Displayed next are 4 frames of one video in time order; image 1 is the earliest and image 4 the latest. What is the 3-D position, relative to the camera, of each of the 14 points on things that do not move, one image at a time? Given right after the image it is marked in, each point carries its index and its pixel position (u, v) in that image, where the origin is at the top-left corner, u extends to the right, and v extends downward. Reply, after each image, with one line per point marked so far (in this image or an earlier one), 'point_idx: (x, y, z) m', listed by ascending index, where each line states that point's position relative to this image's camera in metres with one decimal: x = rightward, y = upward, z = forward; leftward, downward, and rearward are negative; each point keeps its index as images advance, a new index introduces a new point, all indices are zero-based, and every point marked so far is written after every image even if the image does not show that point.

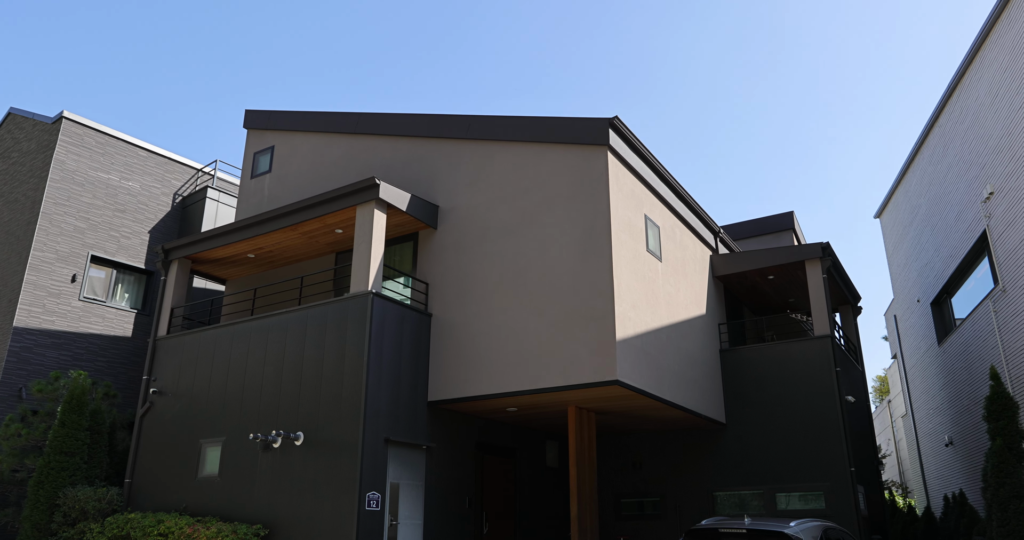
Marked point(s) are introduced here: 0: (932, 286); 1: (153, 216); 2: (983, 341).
0: (+10.8, -0.4, +17.4) m
1: (-9.3, +1.4, +17.2) m
2: (+9.4, -1.4, +13.4) m
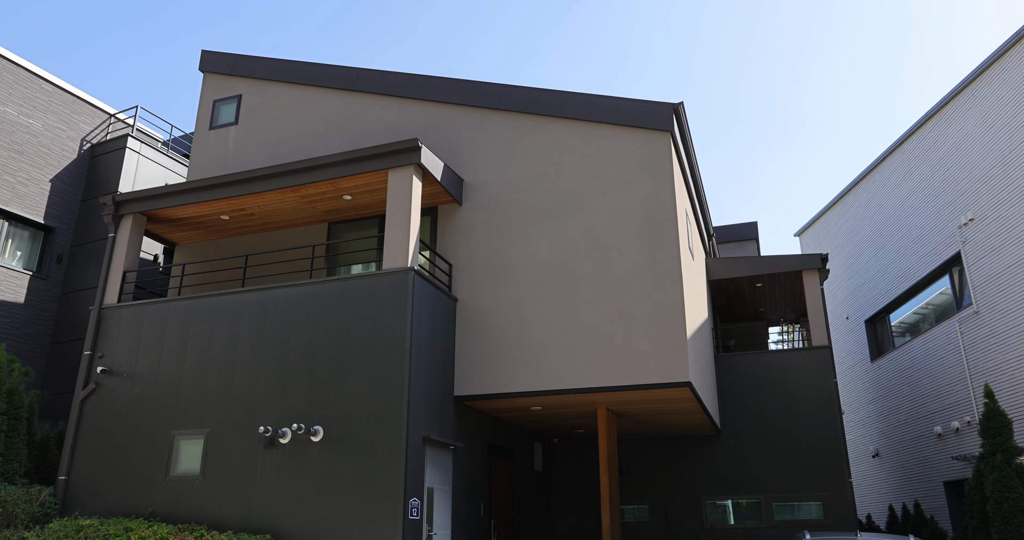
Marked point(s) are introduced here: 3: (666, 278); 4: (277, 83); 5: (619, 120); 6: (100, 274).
0: (+9.7, -1.0, +18.4) m
1: (-9.8, +2.3, +14.5) m
2: (+9.1, -1.9, +14.3) m
3: (+2.0, -0.1, +8.6) m
4: (-4.1, +3.3, +11.8) m
5: (+1.5, +2.1, +9.3) m
6: (-8.4, -0.1, +13.7) m
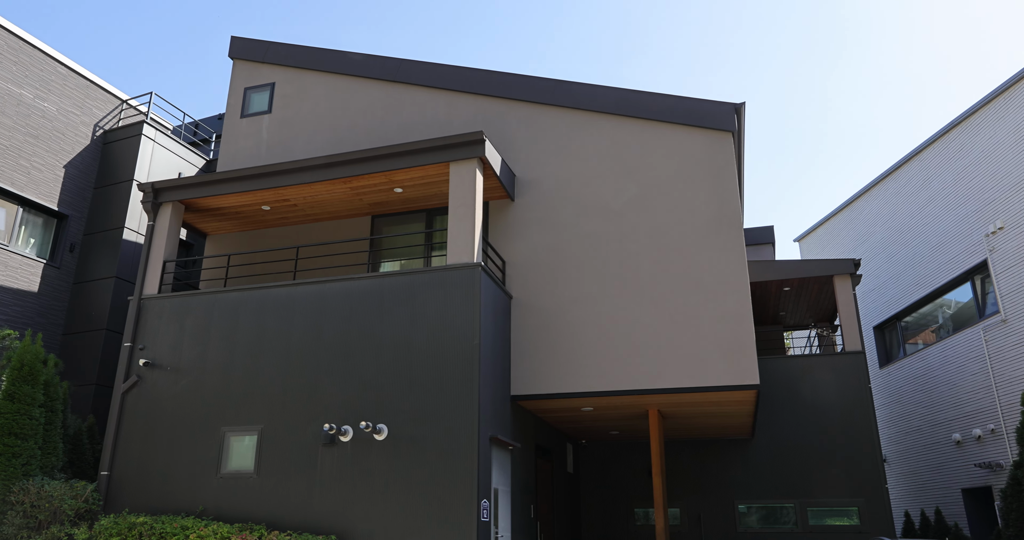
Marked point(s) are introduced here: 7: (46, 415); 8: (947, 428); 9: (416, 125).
0: (+10.1, -1.1, +18.6) m
1: (-9.2, +2.6, +14.0) m
2: (+9.6, -2.1, +14.4) m
3: (+2.7, -0.1, +8.5) m
4: (-3.4, +3.4, +11.6) m
5: (+2.3, +2.1, +9.2) m
6: (-7.8, +0.2, +13.3) m
7: (-6.0, -1.9, +8.7) m
8: (+9.7, -3.5, +15.0) m
9: (-1.5, +2.3, +10.6) m
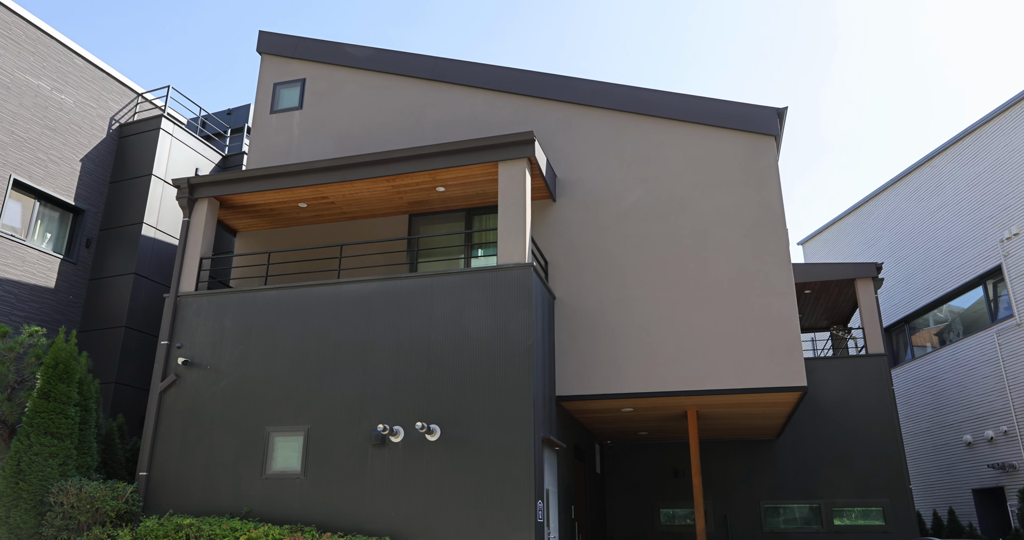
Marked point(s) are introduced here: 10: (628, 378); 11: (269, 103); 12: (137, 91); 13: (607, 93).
0: (+10.5, -1.2, +18.8) m
1: (-8.7, +2.7, +13.8) m
2: (+10.0, -2.2, +14.6) m
3: (+3.3, -0.2, +8.6) m
4: (-2.8, +3.4, +11.5) m
5: (+2.9, +2.0, +9.3) m
6: (-7.3, +0.2, +13.1) m
7: (-5.5, -1.8, +8.5) m
8: (+10.1, -3.6, +15.2) m
9: (-0.9, +2.3, +10.5) m
10: (+1.5, -1.4, +8.6) m
11: (-4.3, +2.9, +11.8) m
12: (-8.4, +4.1, +15.2) m
13: (+1.4, +2.6, +9.8) m
